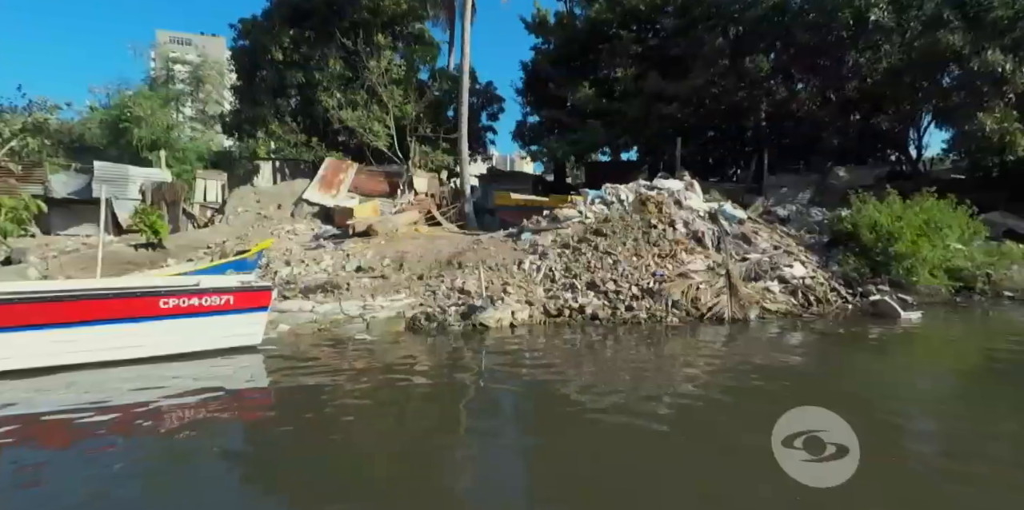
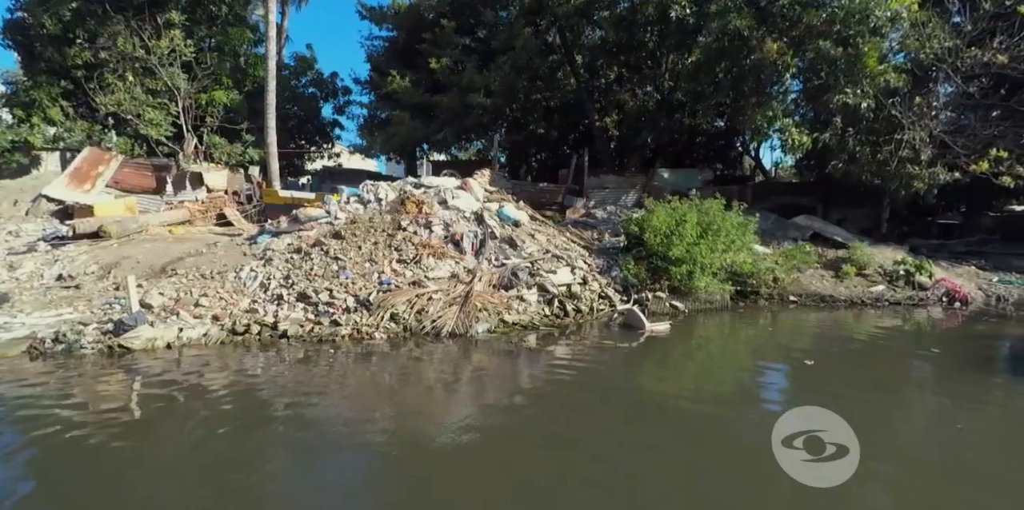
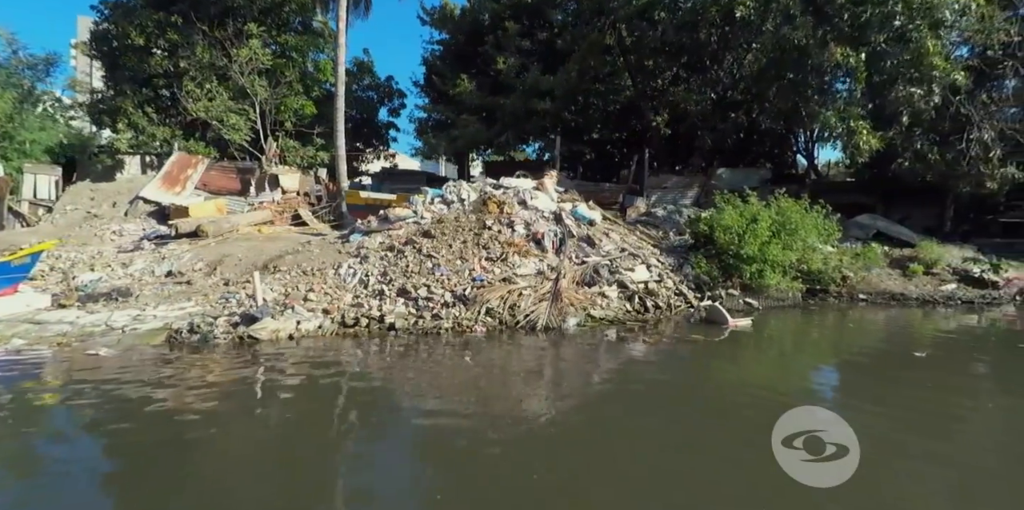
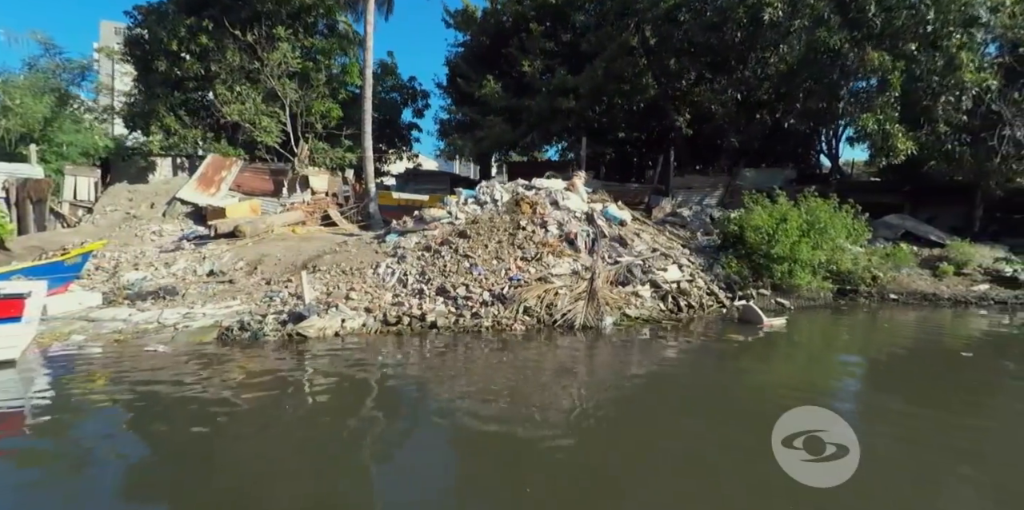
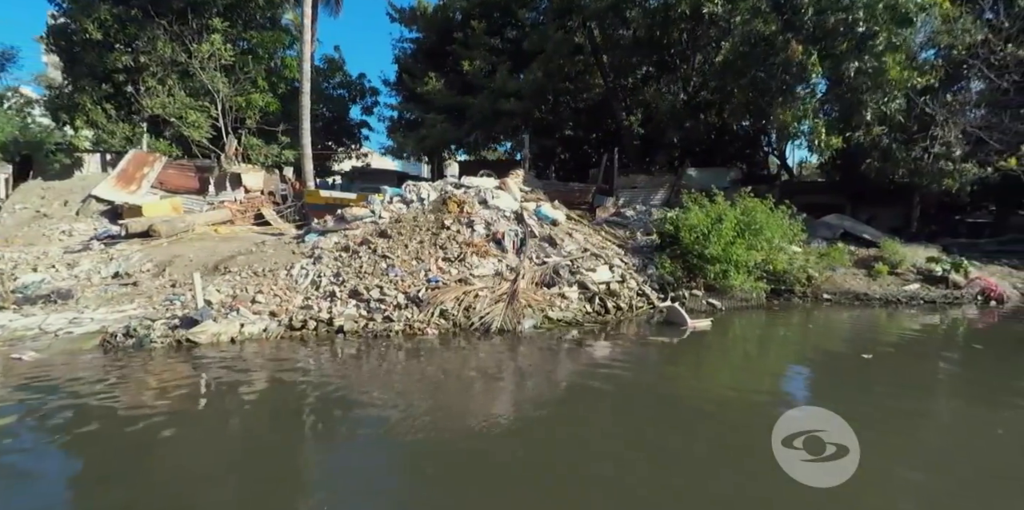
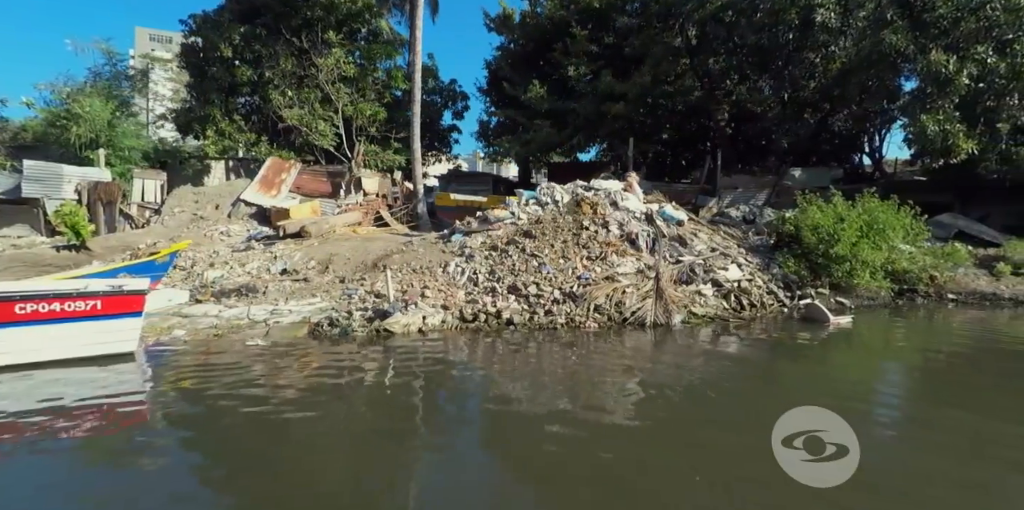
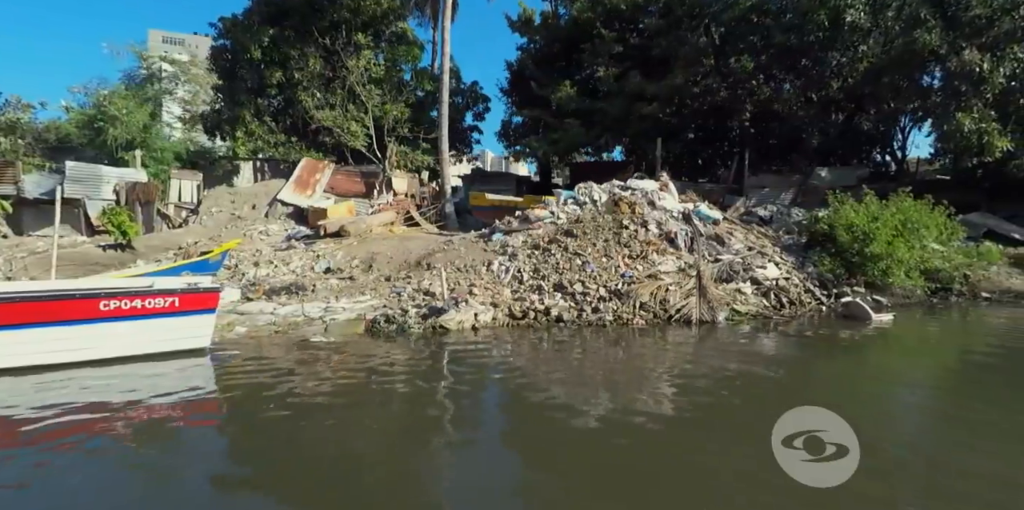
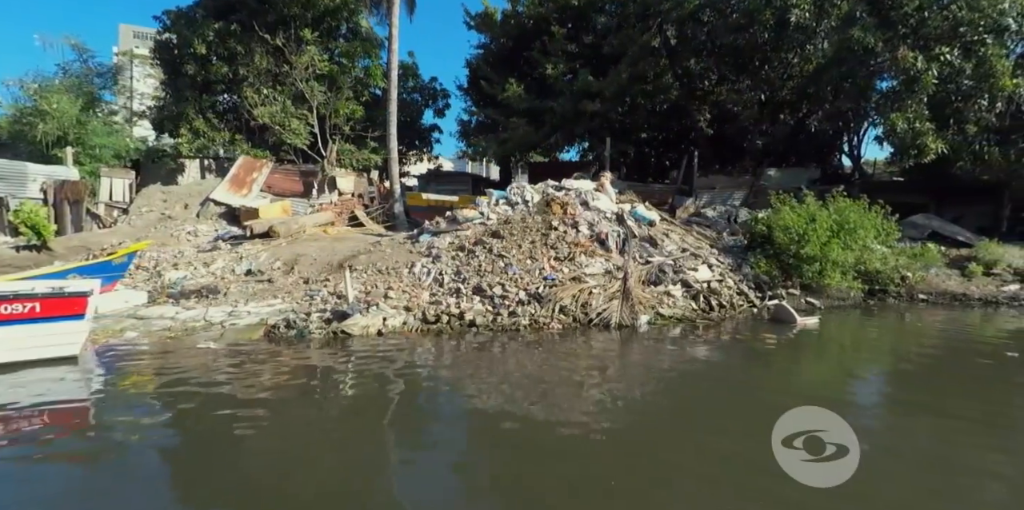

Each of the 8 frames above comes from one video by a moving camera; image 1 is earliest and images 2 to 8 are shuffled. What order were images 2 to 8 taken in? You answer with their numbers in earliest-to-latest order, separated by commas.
7, 6, 8, 4, 3, 5, 2
